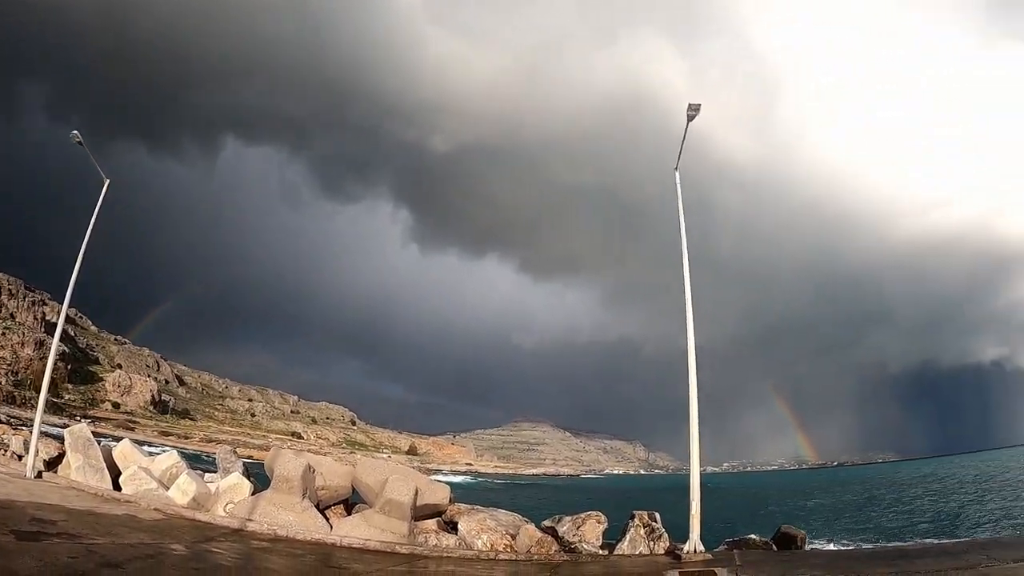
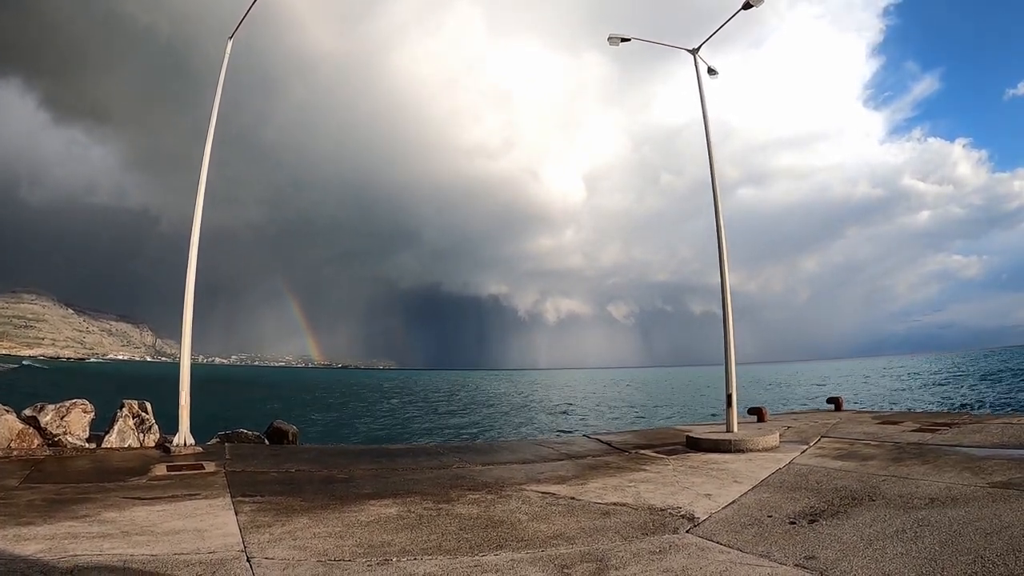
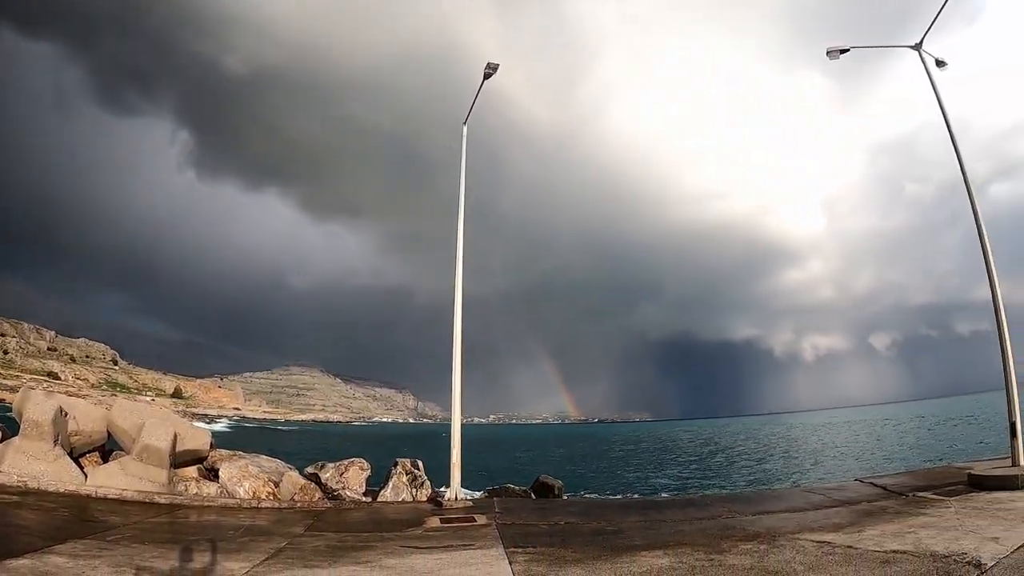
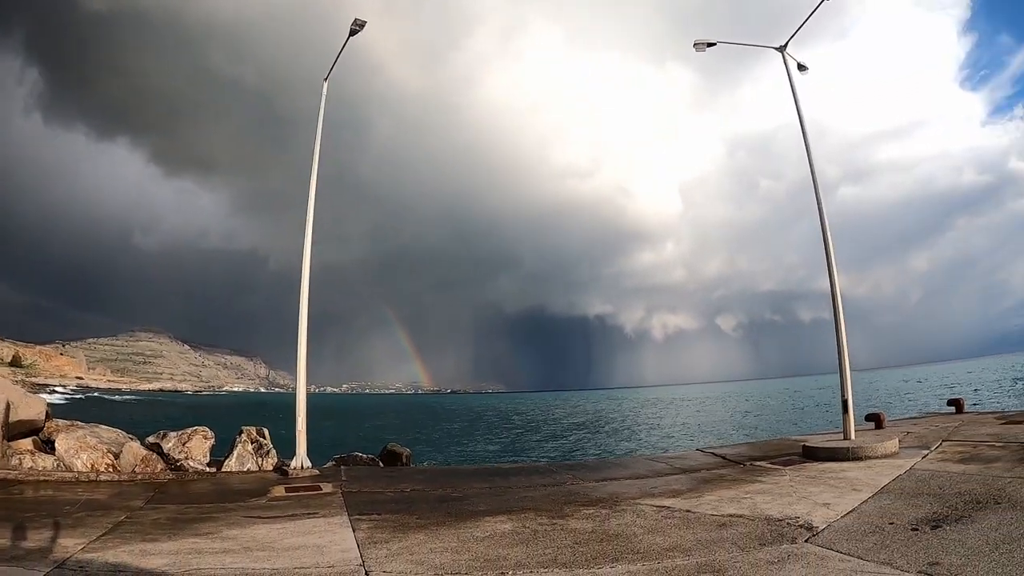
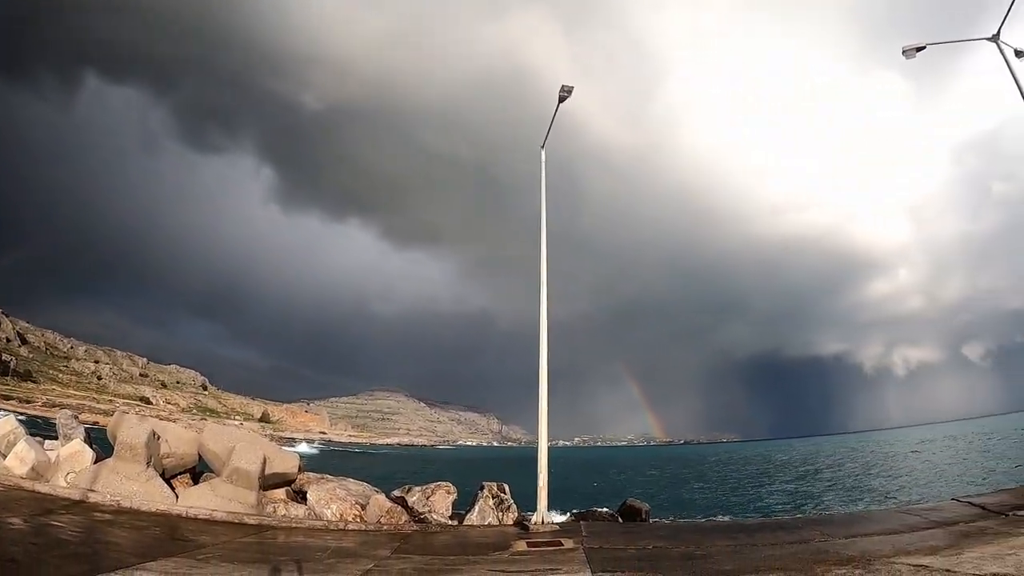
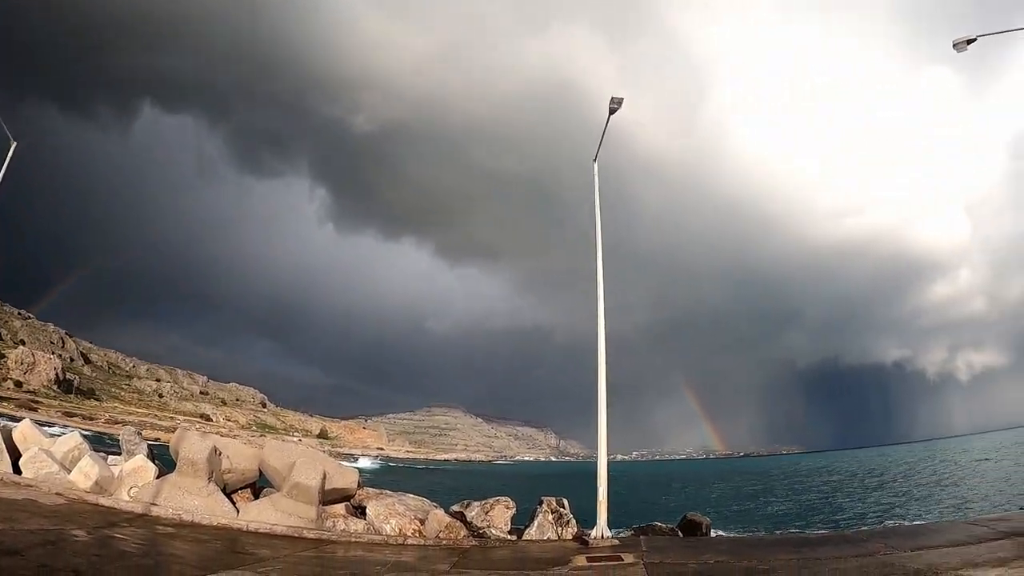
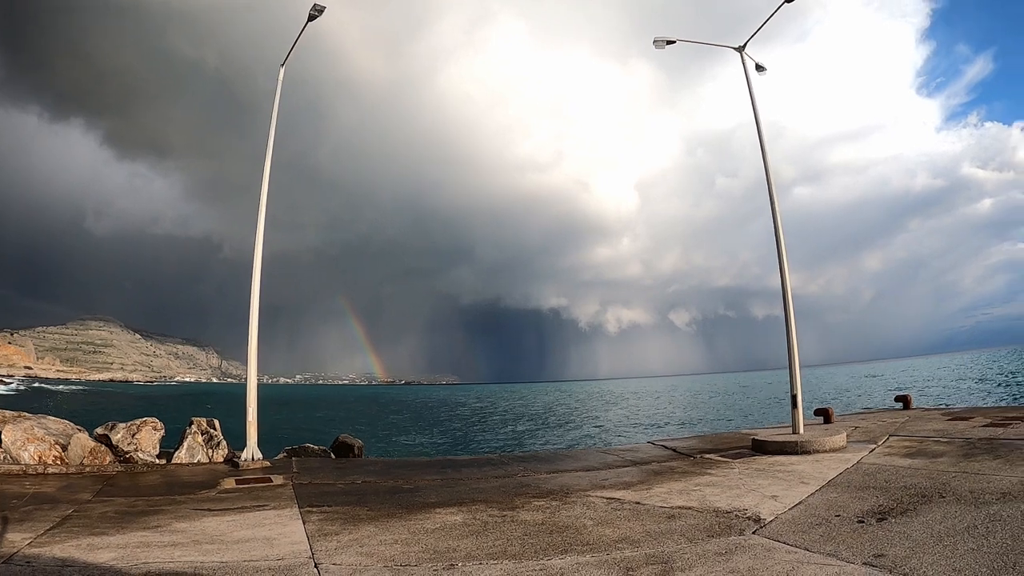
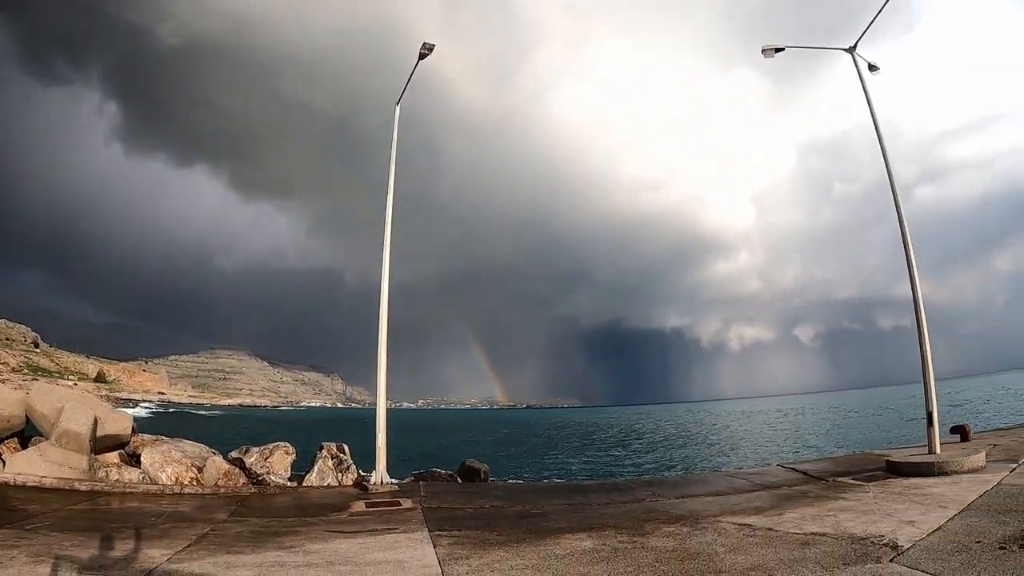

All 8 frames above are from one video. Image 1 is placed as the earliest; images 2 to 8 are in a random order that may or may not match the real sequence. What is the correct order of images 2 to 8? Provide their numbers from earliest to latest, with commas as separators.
6, 5, 3, 8, 4, 7, 2
